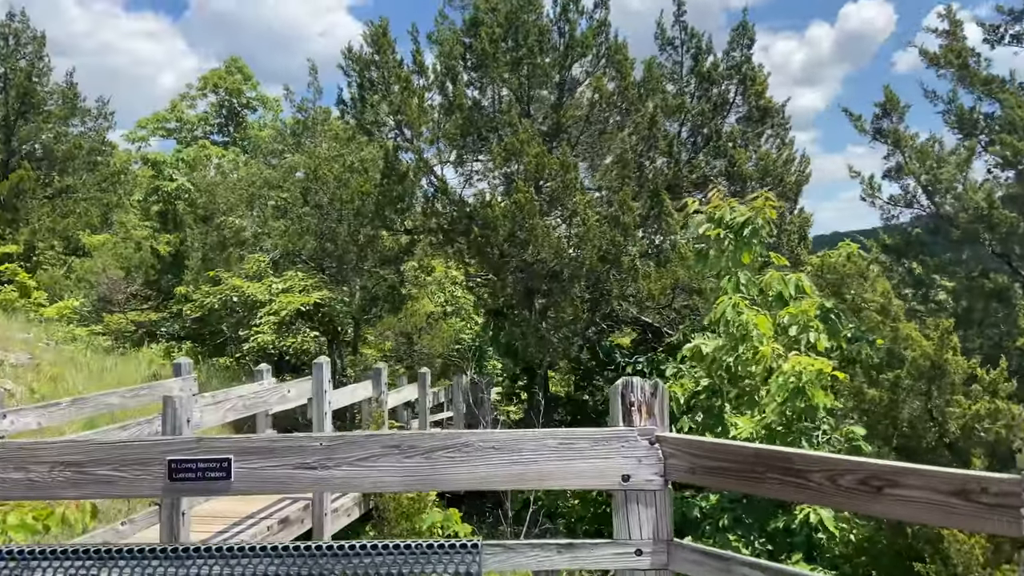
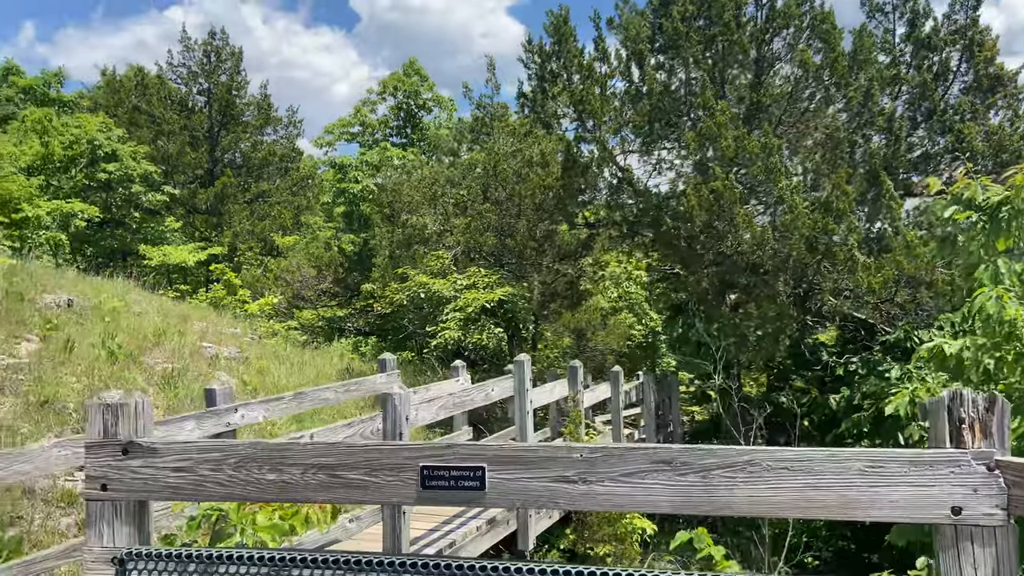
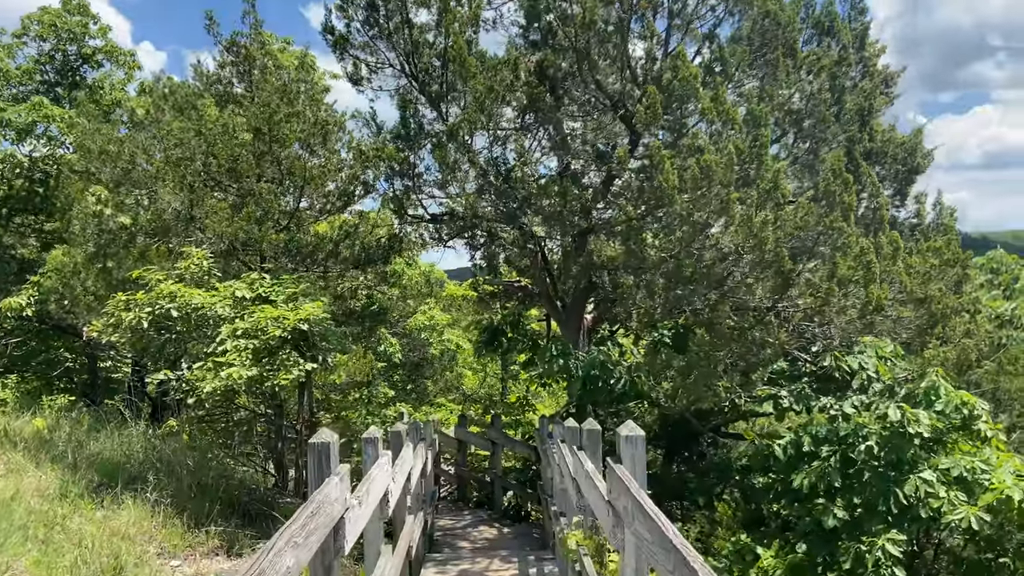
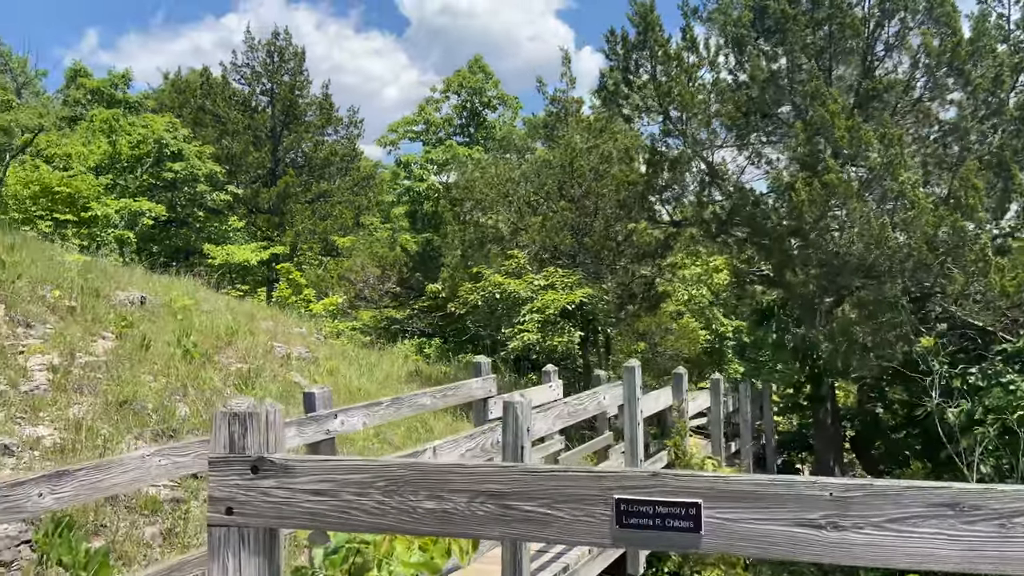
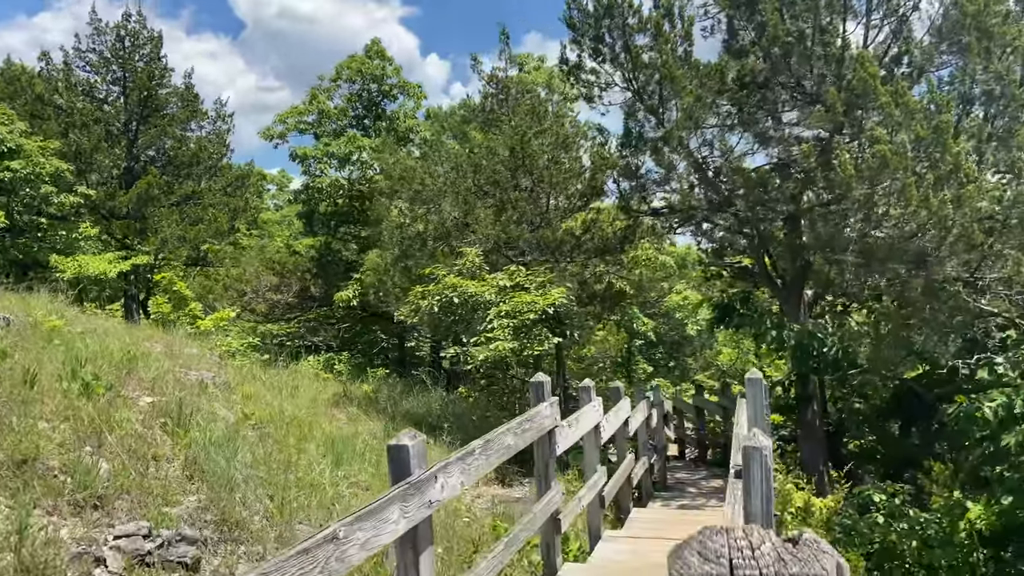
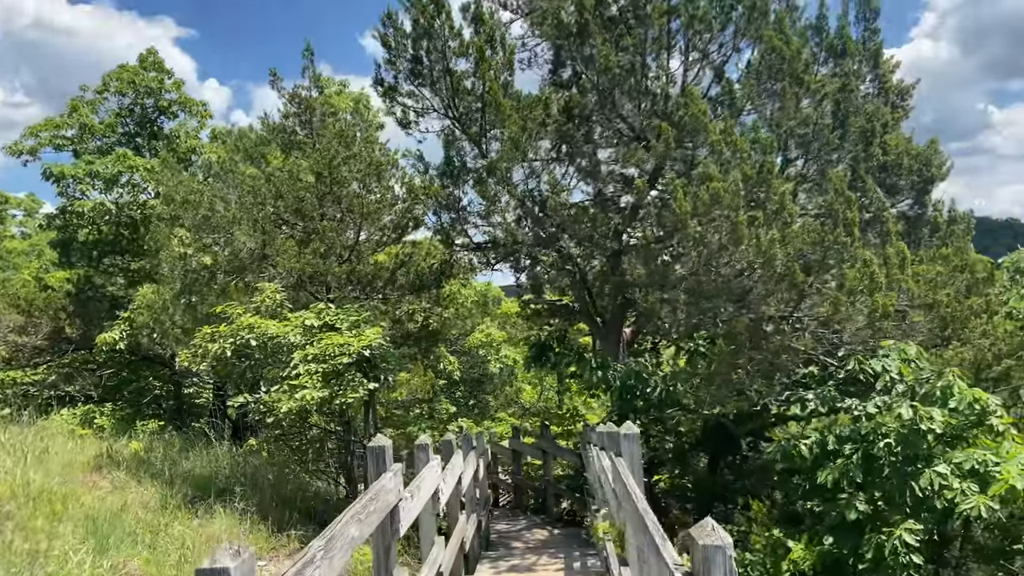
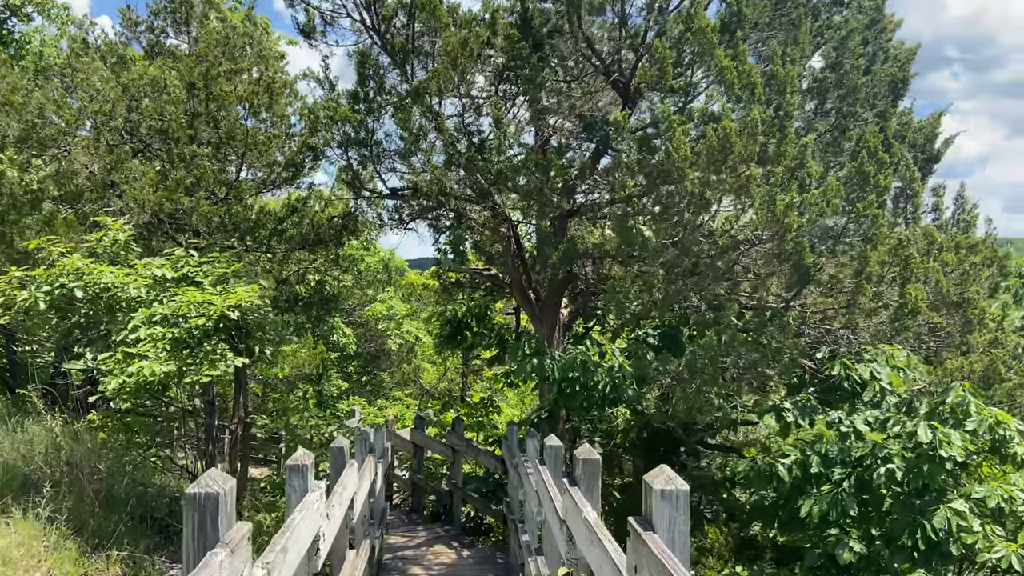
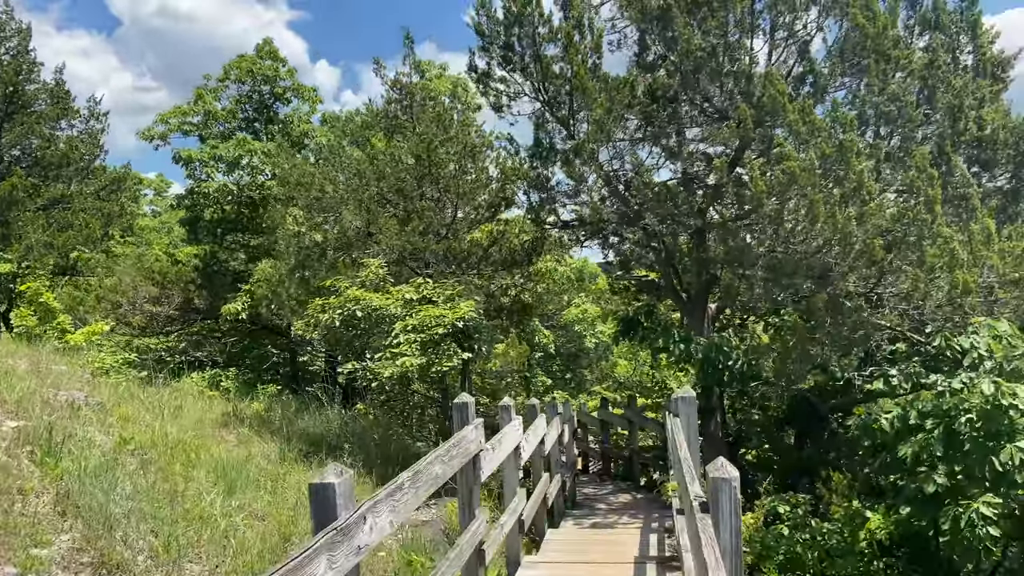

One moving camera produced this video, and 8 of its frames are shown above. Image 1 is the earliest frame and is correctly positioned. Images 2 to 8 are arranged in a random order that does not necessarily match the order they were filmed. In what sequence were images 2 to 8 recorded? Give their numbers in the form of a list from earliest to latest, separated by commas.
2, 4, 5, 8, 6, 3, 7
